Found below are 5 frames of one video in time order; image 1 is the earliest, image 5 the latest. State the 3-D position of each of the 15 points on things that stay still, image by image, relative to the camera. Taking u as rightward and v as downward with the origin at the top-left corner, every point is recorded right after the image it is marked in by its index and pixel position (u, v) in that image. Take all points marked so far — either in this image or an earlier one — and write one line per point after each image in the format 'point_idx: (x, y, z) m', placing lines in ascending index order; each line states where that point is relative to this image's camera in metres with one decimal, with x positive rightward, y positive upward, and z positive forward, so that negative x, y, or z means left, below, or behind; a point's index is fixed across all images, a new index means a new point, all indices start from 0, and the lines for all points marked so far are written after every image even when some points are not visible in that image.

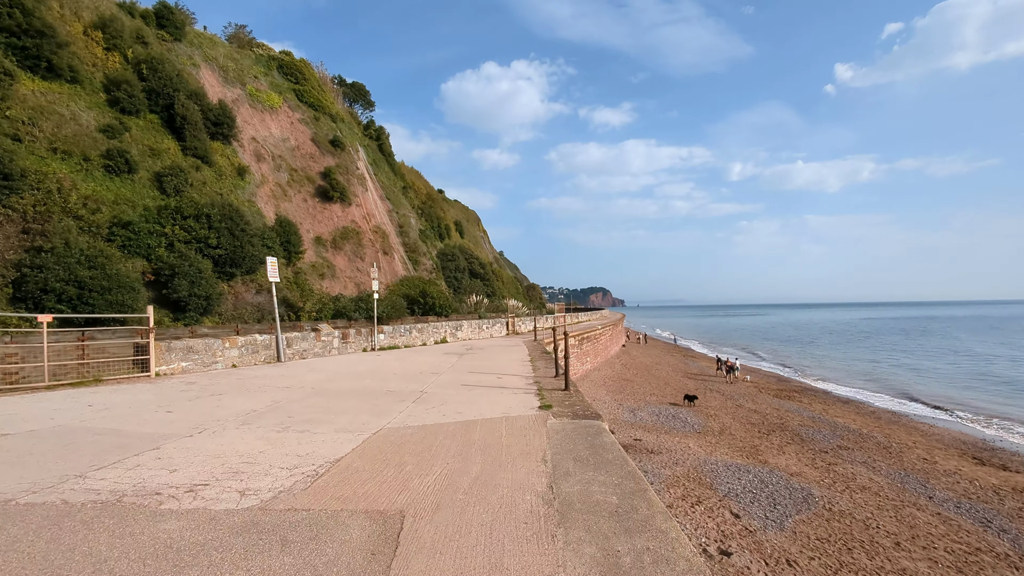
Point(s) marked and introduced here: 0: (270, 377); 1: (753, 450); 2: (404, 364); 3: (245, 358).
0: (-3.4, -1.3, +7.2) m
1: (+5.8, -3.9, +12.4) m
2: (-1.9, -1.4, +9.1) m
3: (-4.5, -1.2, +8.6) m
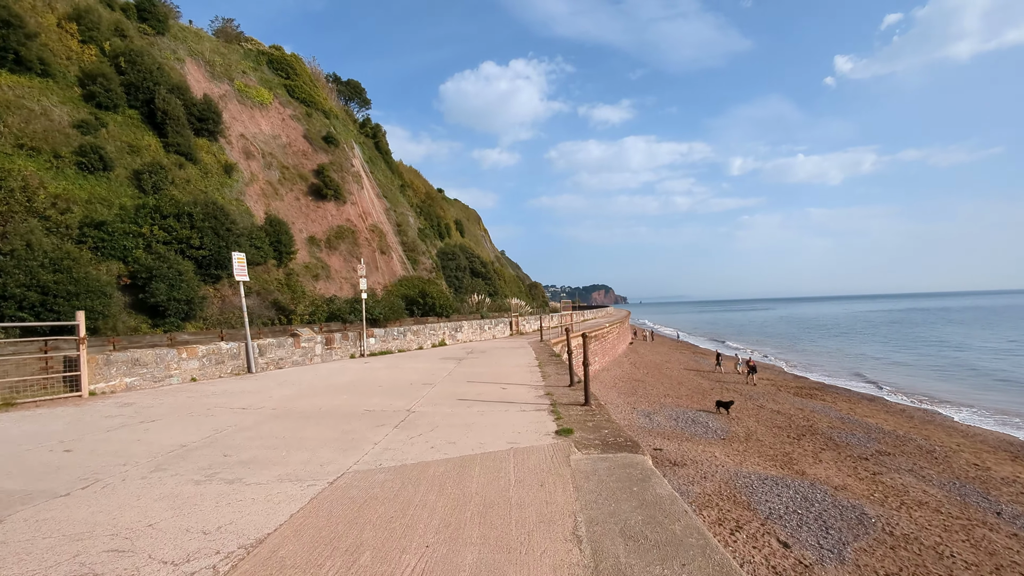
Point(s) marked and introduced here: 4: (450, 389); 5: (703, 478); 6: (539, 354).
0: (-3.3, -1.2, +6.0) m
1: (+6.0, -3.7, +11.2) m
2: (-1.8, -1.3, +7.9) m
3: (-4.4, -1.2, +7.5) m
4: (-0.8, -1.3, +6.4) m
5: (+3.5, -3.5, +9.4) m
6: (+0.6, -1.4, +10.6) m
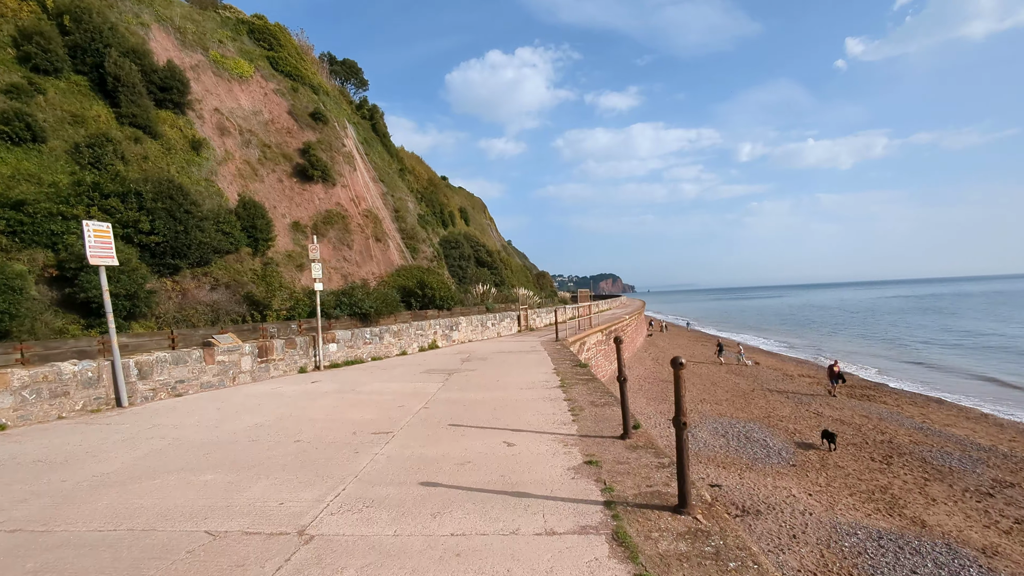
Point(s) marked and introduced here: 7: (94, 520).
0: (-3.2, -1.2, +3.3) m
1: (+6.2, -3.4, +8.4) m
2: (-1.7, -1.2, +5.2) m
3: (-4.3, -1.1, +4.8) m
4: (-0.7, -1.1, +3.7) m
5: (+3.6, -3.2, +6.6) m
6: (+0.7, -1.2, +7.8) m
7: (-2.0, -1.1, +2.5) m
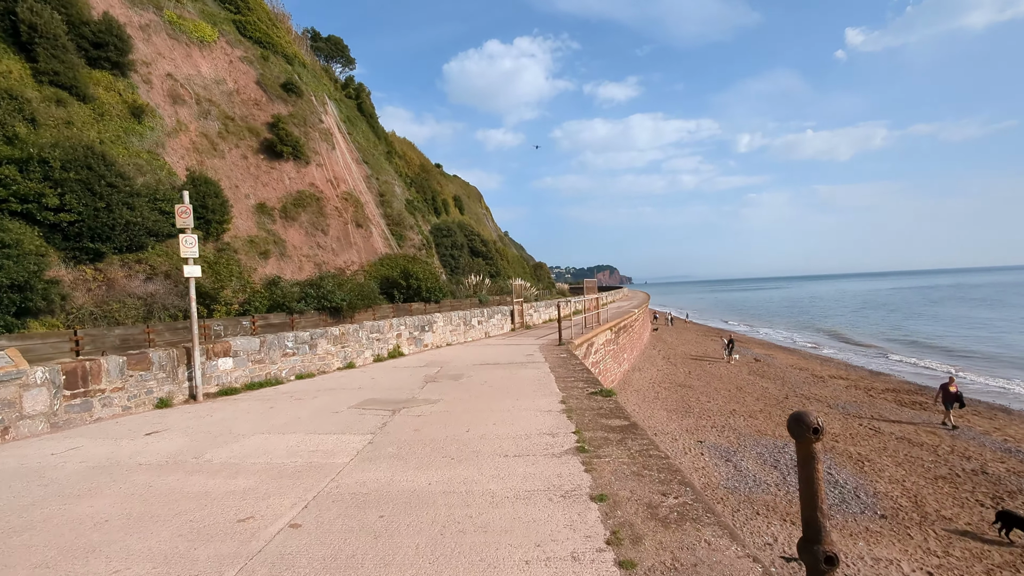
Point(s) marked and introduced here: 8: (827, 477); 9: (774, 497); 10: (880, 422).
0: (-3.4, -1.1, +0.6) m
1: (+6.0, -3.3, +5.8) m
2: (-1.9, -1.1, +2.5) m
3: (-4.5, -1.0, +2.1) m
4: (-0.8, -1.1, +1.0) m
5: (+3.5, -3.1, +4.0) m
6: (+0.5, -1.0, +5.2) m
7: (-2.2, -1.1, -0.2) m
8: (+5.2, -3.1, +8.4) m
9: (+3.9, -3.1, +7.6) m
10: (+9.2, -3.3, +12.8) m
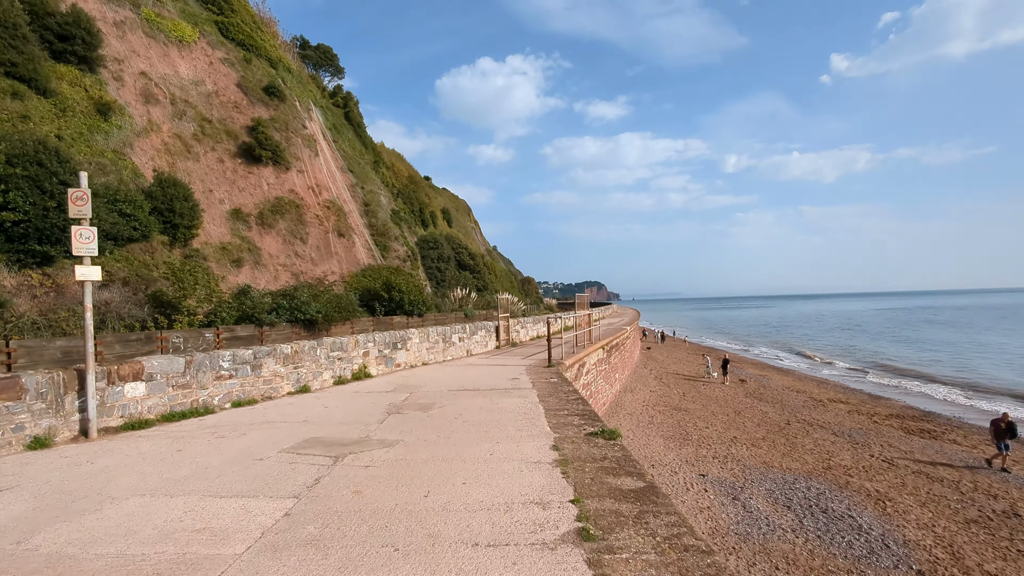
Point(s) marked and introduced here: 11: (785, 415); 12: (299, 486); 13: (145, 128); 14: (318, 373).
0: (-3.4, -1.0, -0.4) m
1: (+5.8, -3.5, +4.9) m
2: (-2.0, -1.1, +1.5) m
3: (-4.6, -0.9, +1.0) m
4: (-0.9, -1.0, 0.0) m
5: (+3.3, -3.3, +3.0) m
6: (+0.4, -1.1, +4.2) m
7: (-2.2, -1.0, -1.2) m
8: (+4.9, -3.4, +7.5) m
9: (+3.7, -3.4, +6.7) m
10: (+8.8, -3.8, +11.9) m
11: (+8.3, -3.9, +15.5) m
12: (-1.1, -1.1, +2.8) m
13: (-13.1, +5.7, +18.3) m
14: (-2.5, -1.1, +7.2) m
